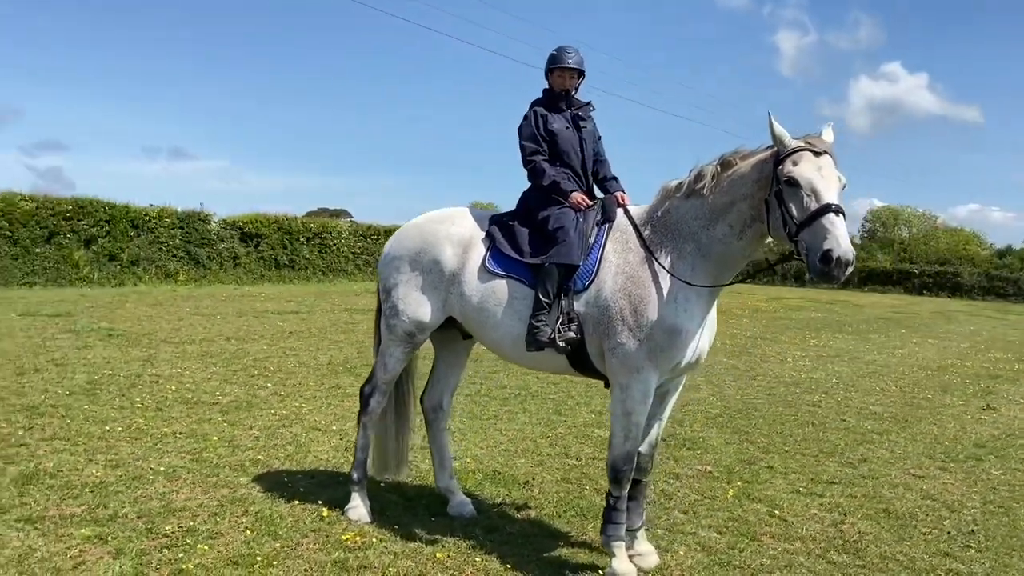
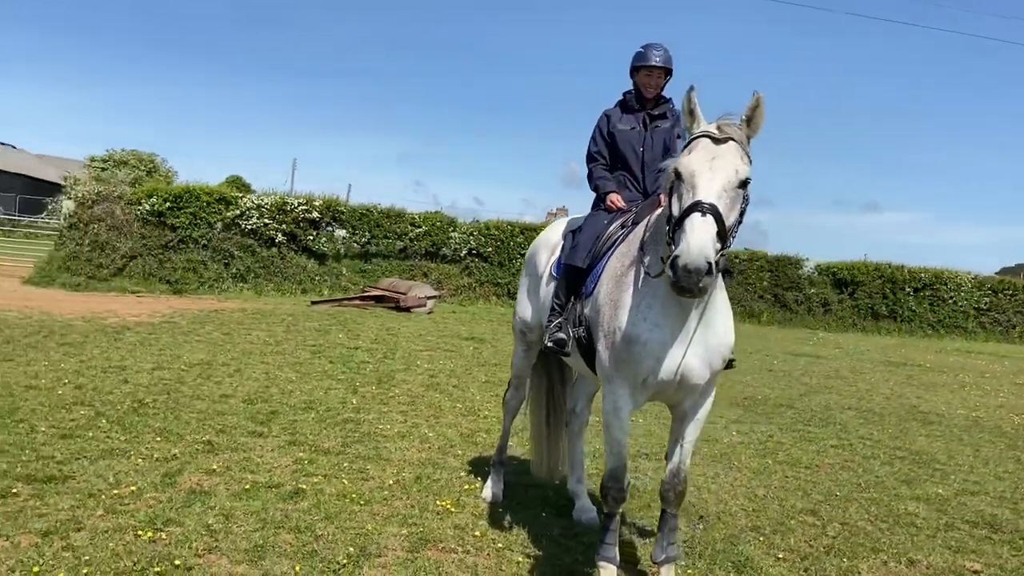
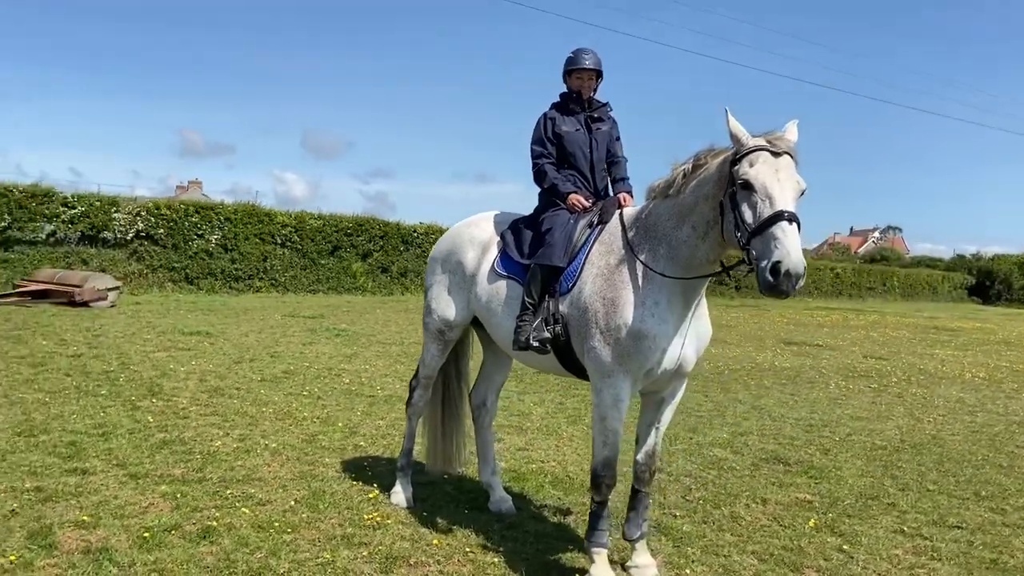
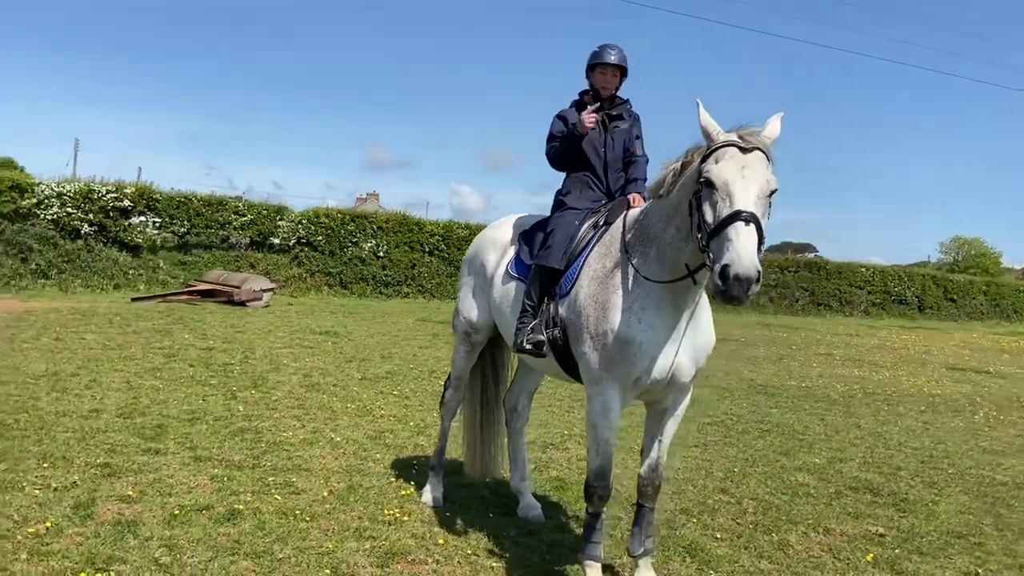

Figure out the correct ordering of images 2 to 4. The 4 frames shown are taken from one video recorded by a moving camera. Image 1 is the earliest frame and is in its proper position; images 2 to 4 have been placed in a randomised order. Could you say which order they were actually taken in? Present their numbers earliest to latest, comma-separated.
3, 4, 2
